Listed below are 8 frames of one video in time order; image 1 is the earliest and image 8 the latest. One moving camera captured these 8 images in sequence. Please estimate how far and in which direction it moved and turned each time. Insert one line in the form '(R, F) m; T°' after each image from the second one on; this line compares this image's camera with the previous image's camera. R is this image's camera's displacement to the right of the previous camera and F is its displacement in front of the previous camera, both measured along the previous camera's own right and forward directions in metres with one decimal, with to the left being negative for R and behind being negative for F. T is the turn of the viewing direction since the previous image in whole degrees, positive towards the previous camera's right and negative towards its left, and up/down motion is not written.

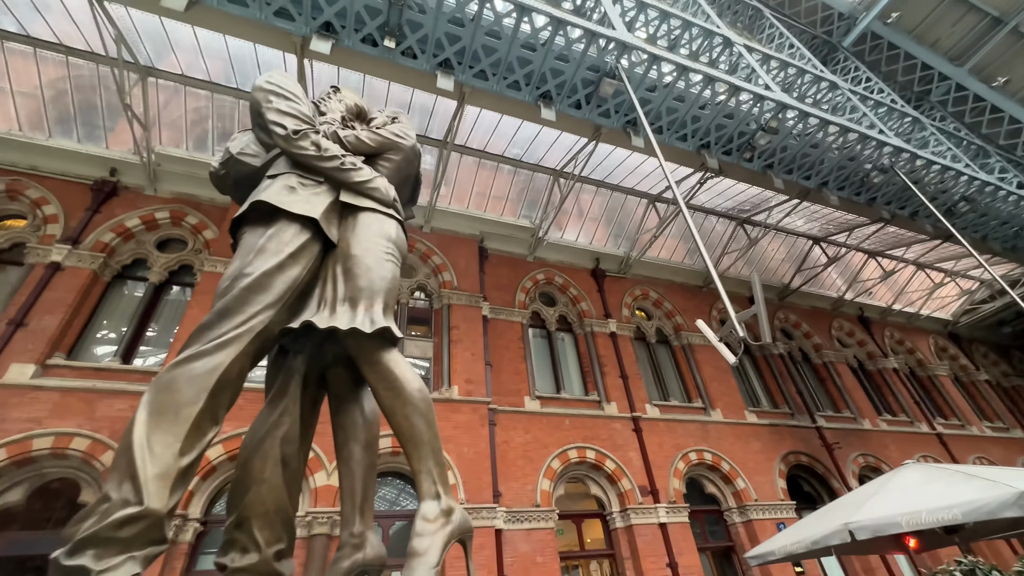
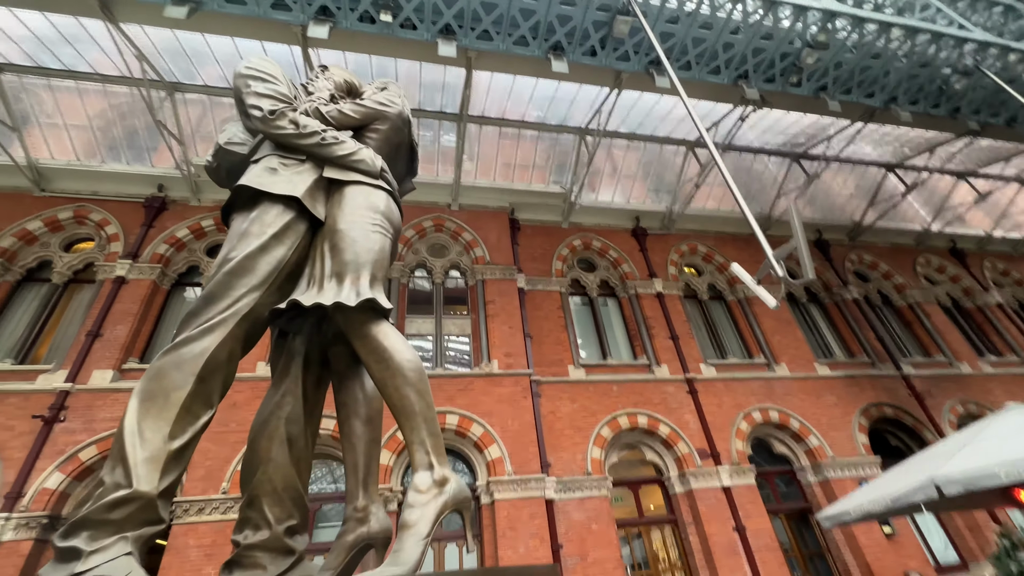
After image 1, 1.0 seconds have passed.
(+0.4, +0.3) m; -7°
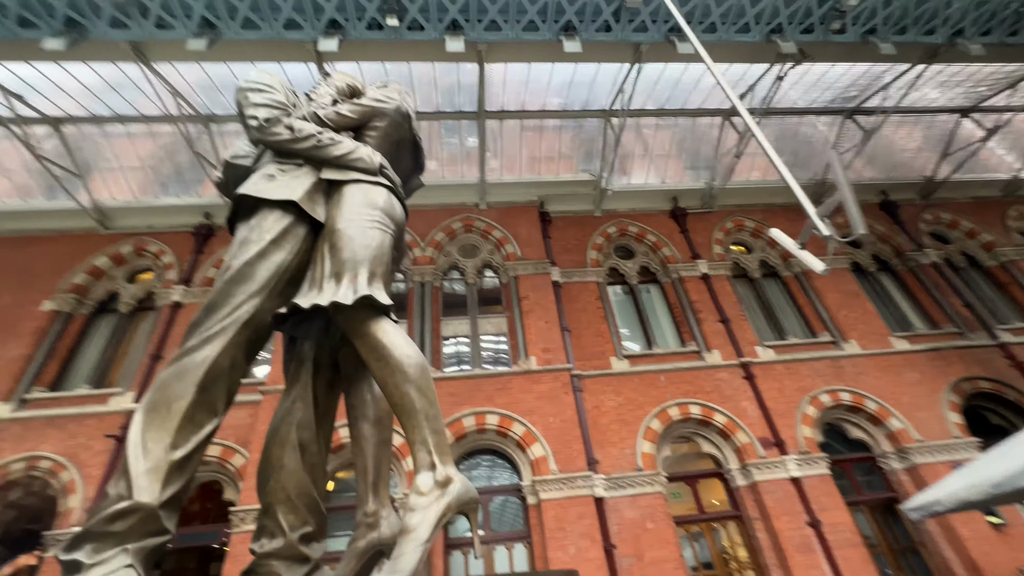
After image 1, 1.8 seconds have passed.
(+0.3, +0.2) m; -6°
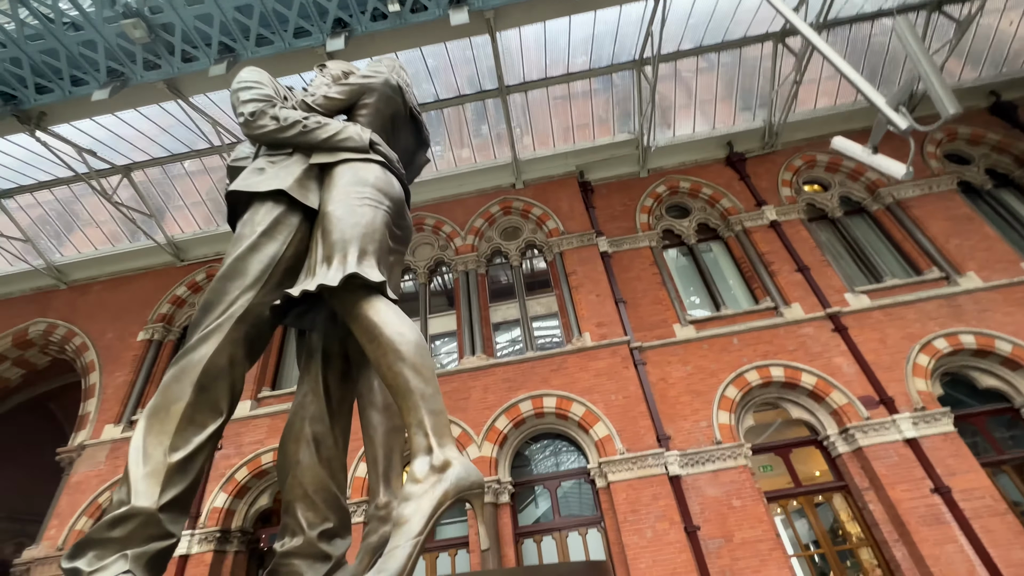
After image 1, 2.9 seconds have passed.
(+0.4, +0.4) m; -9°
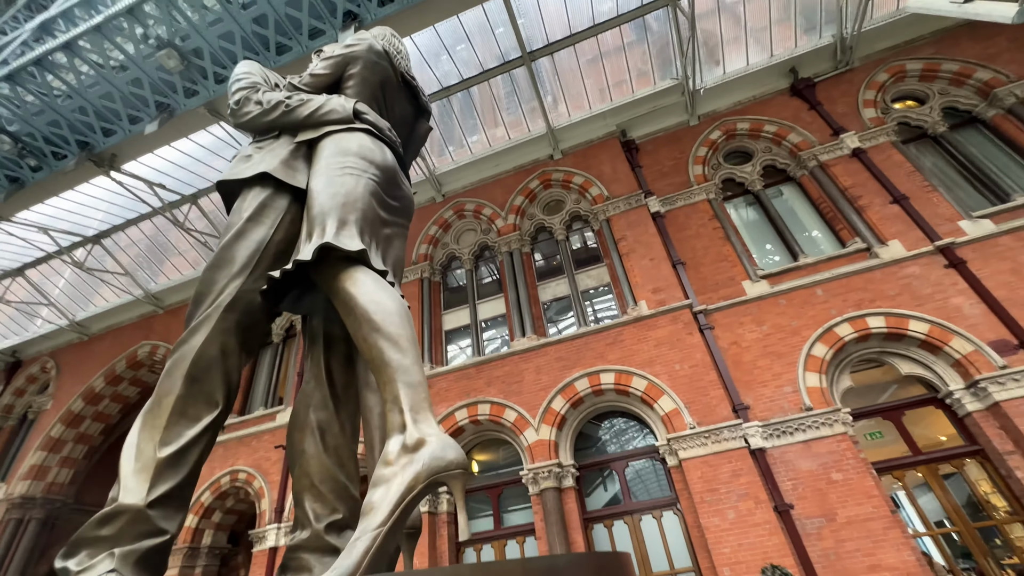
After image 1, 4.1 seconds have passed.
(+0.4, +0.4) m; -9°
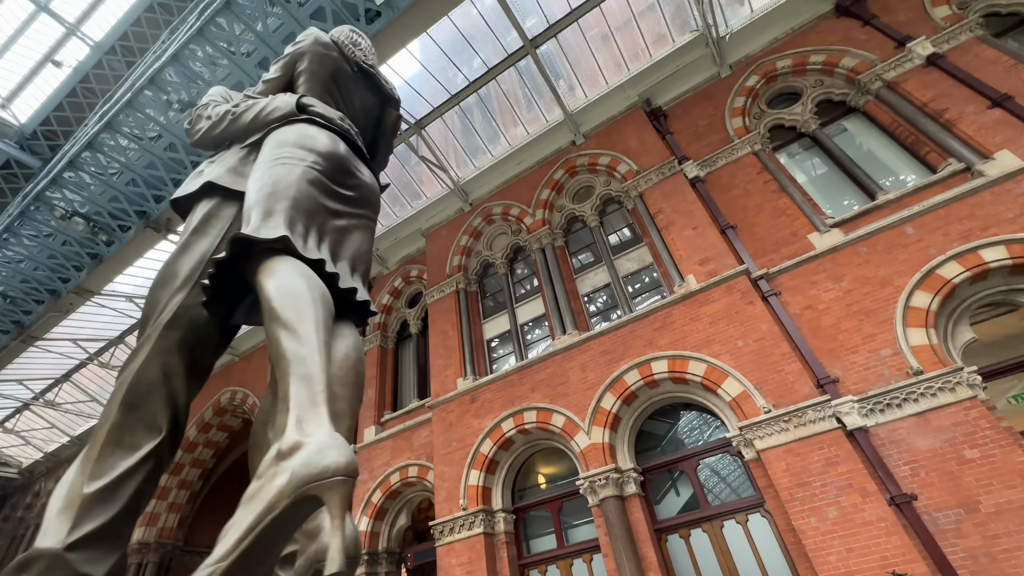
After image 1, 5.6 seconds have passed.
(+0.6, +0.5) m; -9°
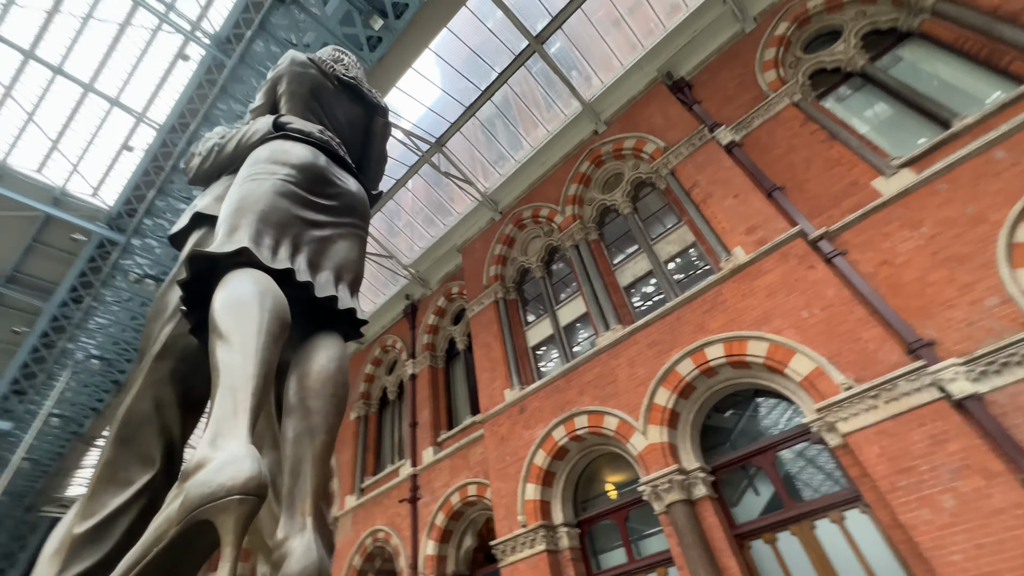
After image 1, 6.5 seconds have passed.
(+0.4, +0.3) m; -7°
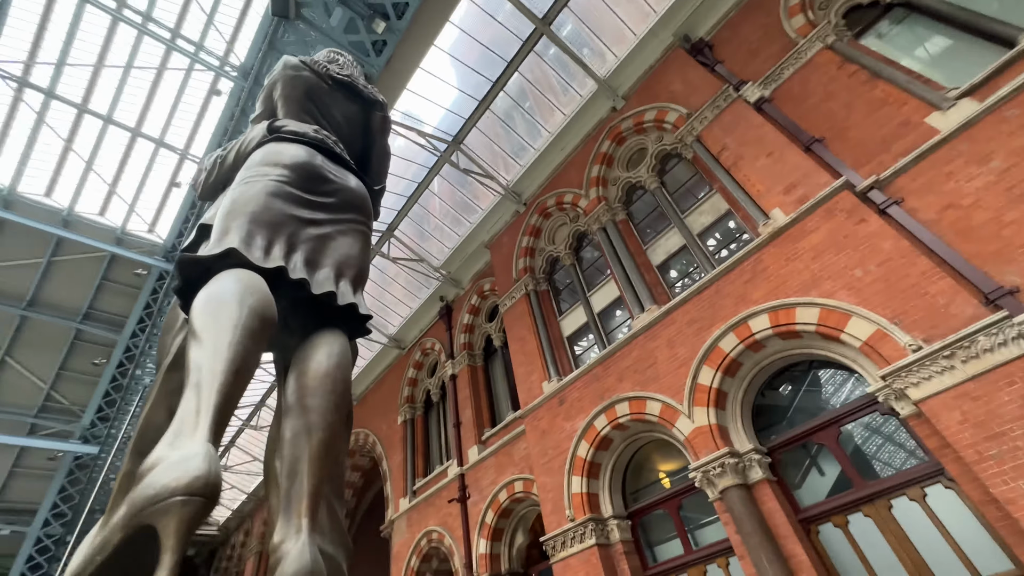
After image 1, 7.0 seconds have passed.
(+0.2, +0.2) m; -5°
